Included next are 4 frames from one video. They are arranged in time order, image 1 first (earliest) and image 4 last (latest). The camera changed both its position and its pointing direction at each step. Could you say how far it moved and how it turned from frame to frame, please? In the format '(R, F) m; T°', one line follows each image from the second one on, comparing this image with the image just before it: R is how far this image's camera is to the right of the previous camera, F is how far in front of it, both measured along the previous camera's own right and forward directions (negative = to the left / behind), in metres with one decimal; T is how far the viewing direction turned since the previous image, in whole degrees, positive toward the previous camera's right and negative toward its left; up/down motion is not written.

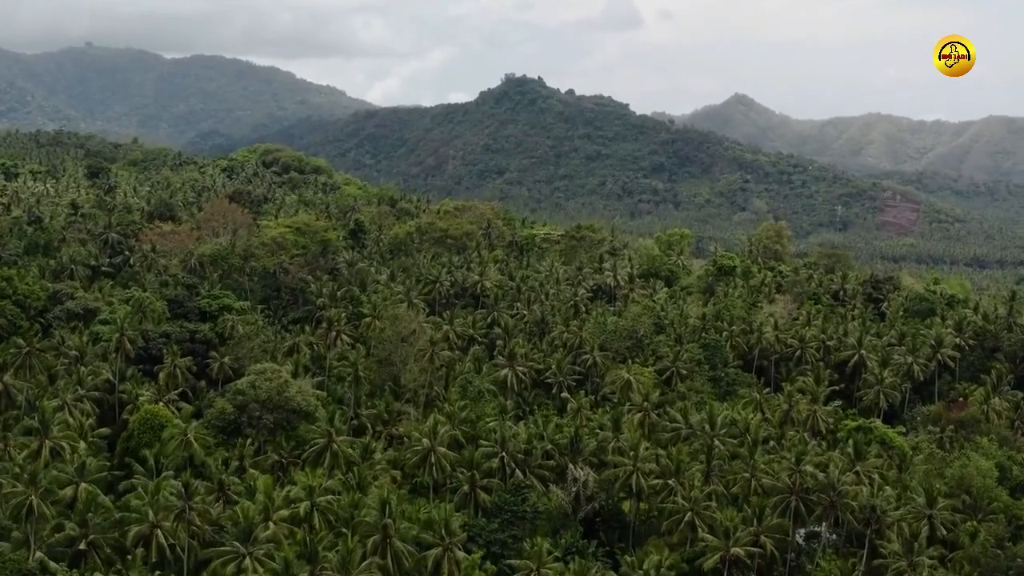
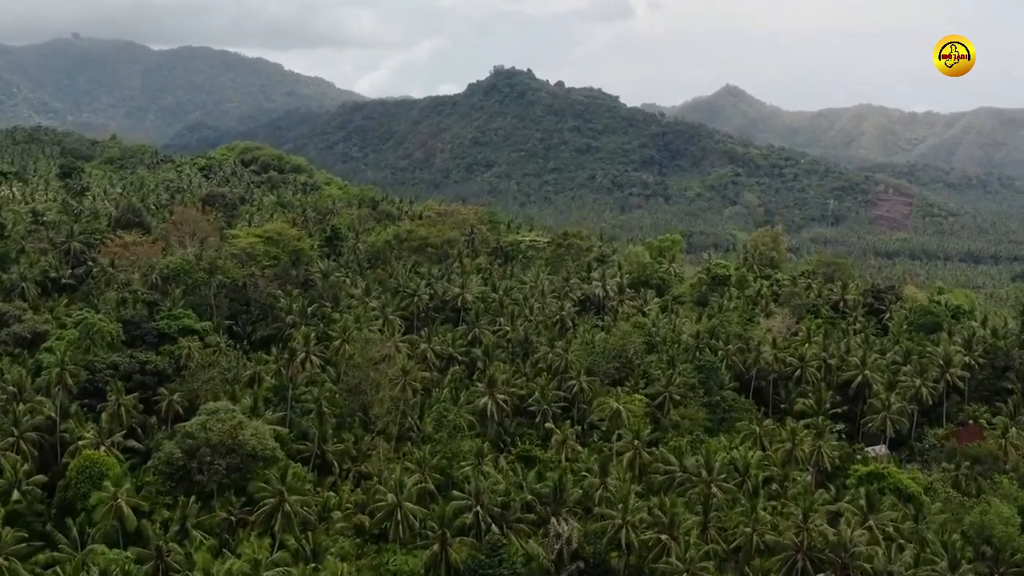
(+0.6, +3.9) m; +1°
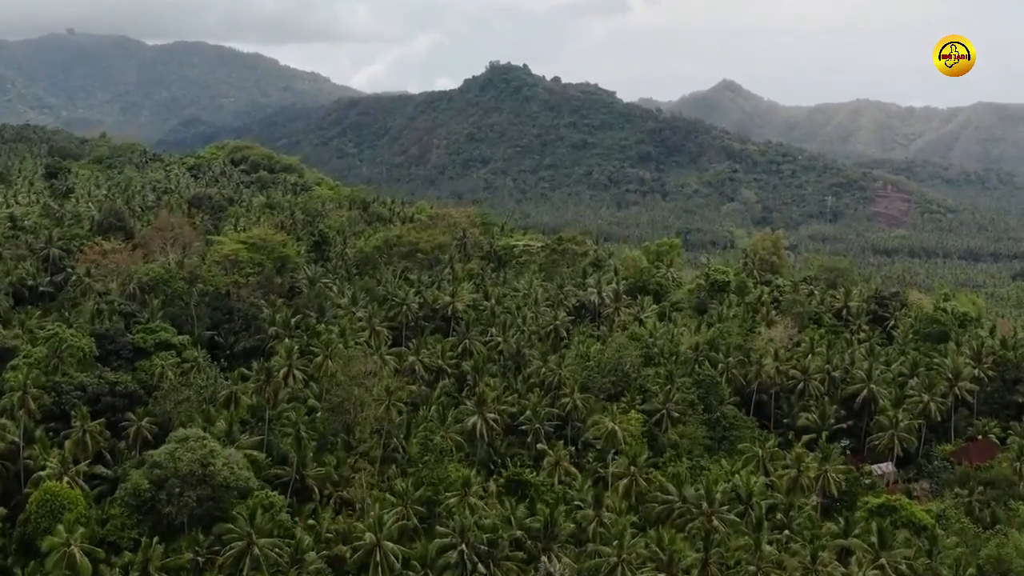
(+0.3, +2.3) m; 0°
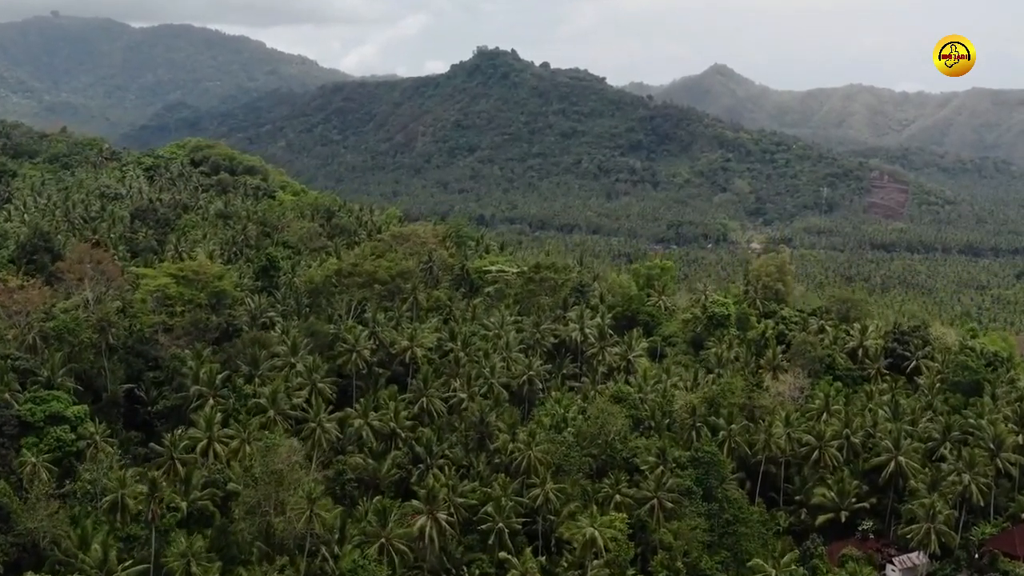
(+1.5, +8.8) m; +1°
